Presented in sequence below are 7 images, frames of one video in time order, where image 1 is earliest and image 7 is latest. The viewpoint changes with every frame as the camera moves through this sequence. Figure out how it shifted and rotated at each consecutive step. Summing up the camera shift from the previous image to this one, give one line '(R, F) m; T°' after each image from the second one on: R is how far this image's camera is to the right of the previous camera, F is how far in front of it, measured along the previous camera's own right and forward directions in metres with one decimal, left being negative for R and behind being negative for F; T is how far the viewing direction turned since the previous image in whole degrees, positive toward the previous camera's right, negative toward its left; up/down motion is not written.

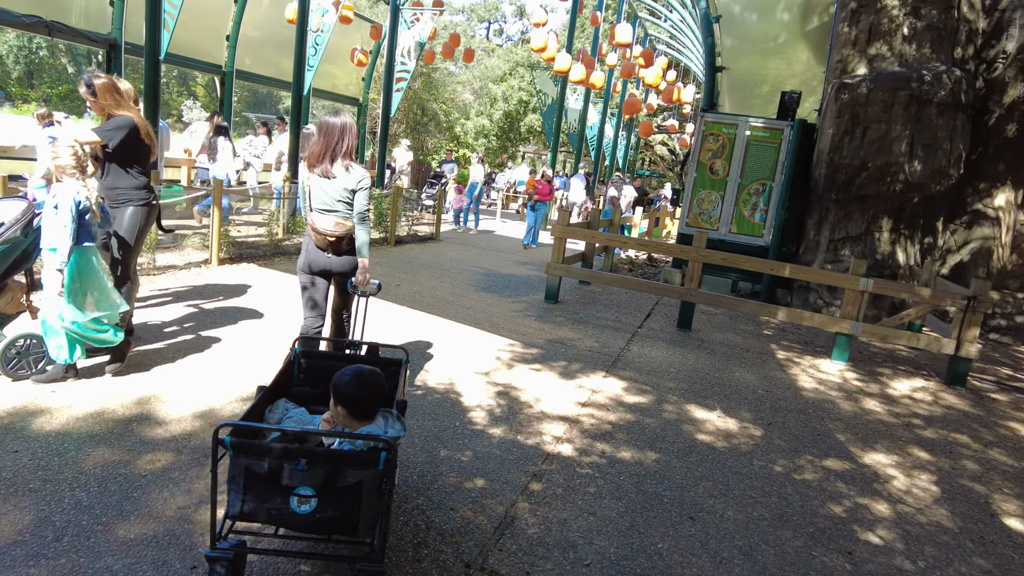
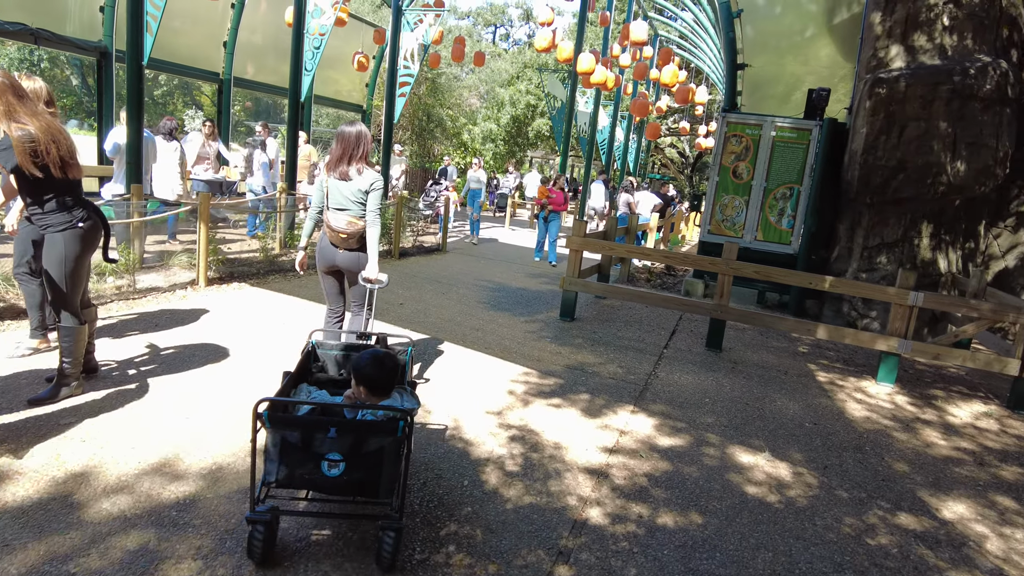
(0.0, +0.6) m; -1°
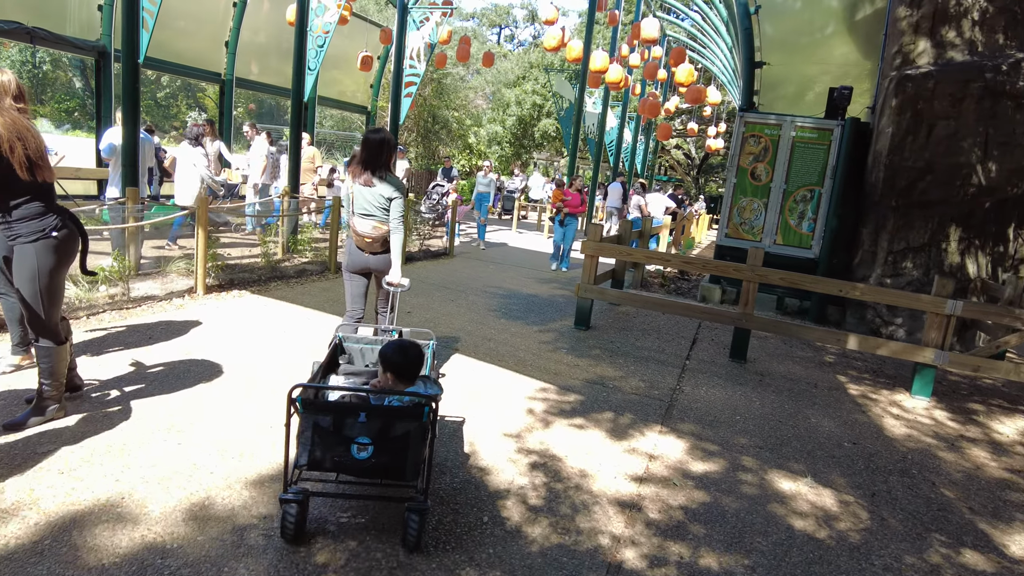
(-0.1, +0.3) m; 0°
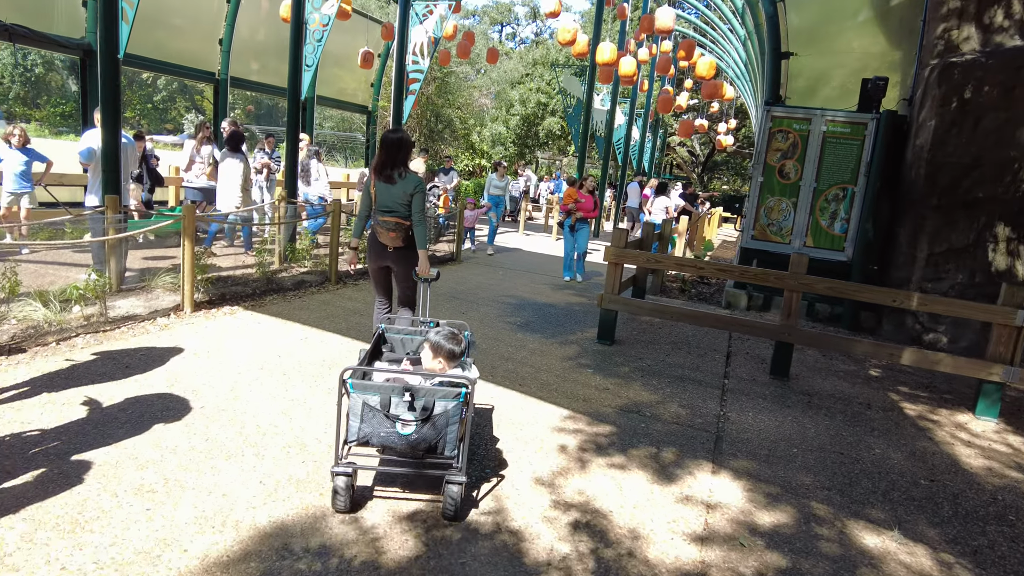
(-0.1, +0.6) m; 0°
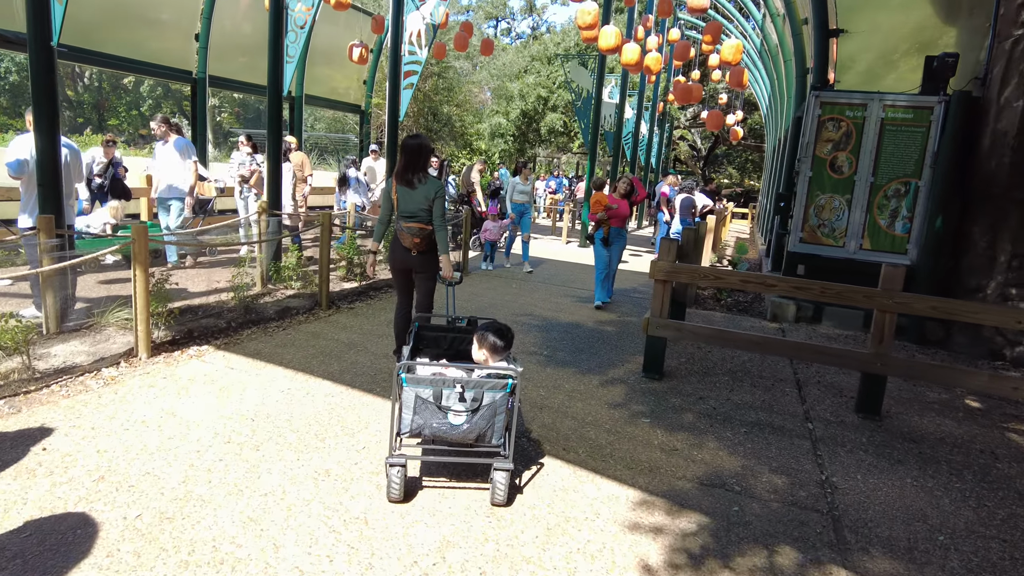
(-0.2, +1.0) m; 0°
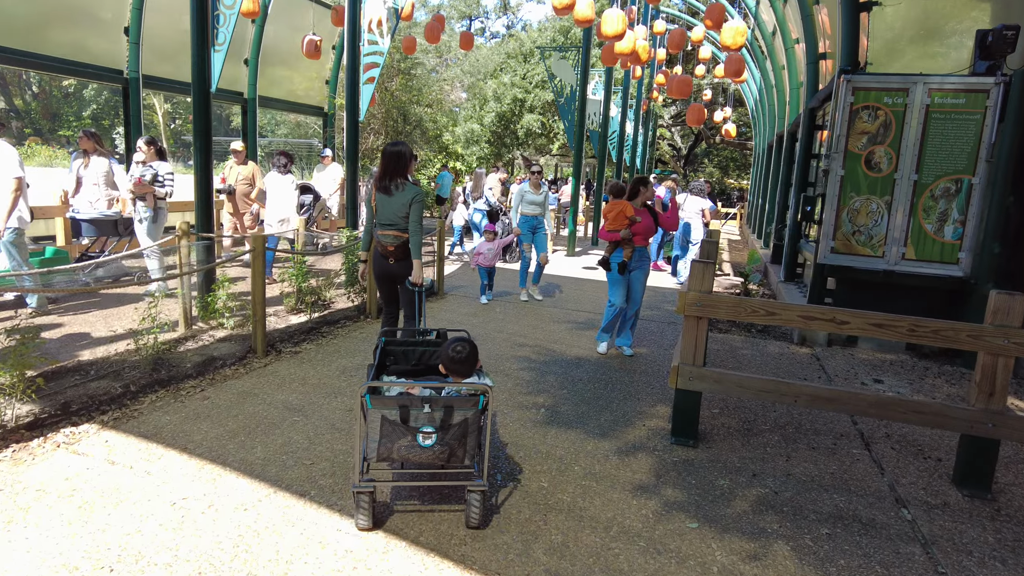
(0.0, +1.2) m; +2°
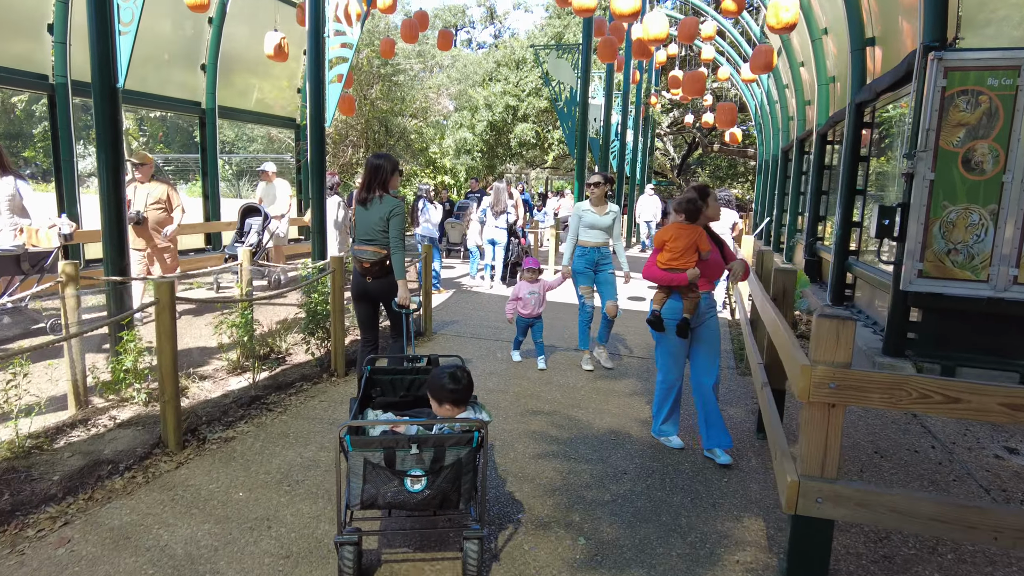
(-0.1, +1.4) m; +1°
